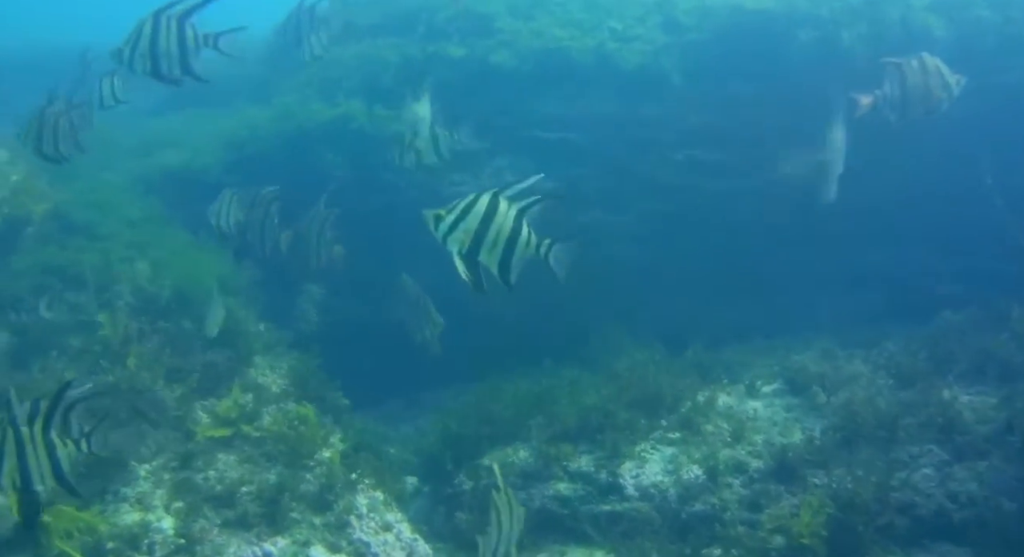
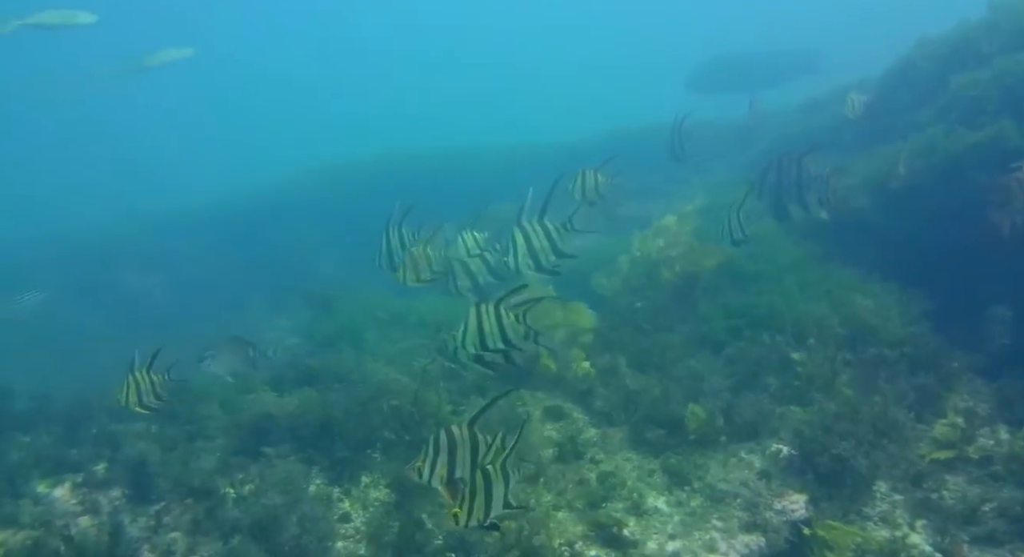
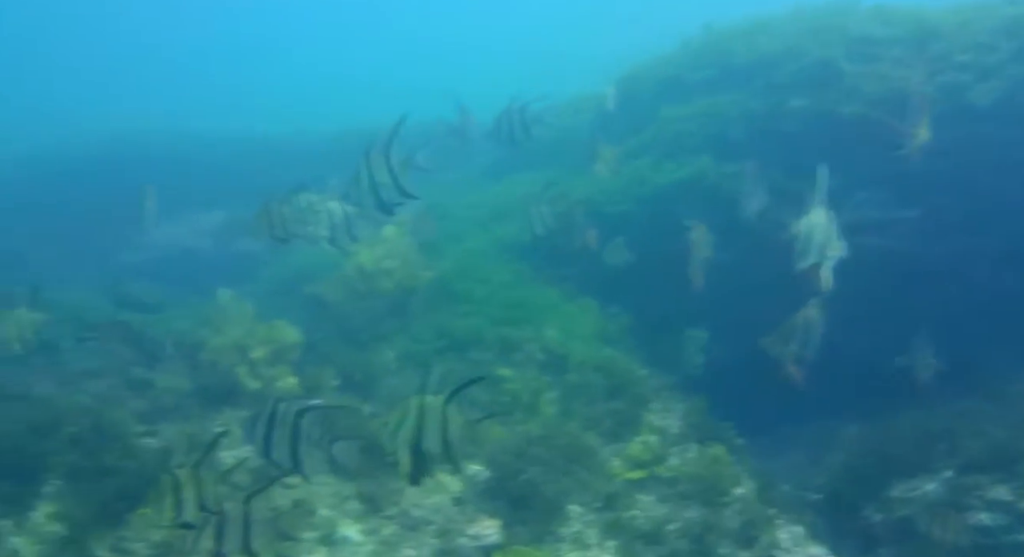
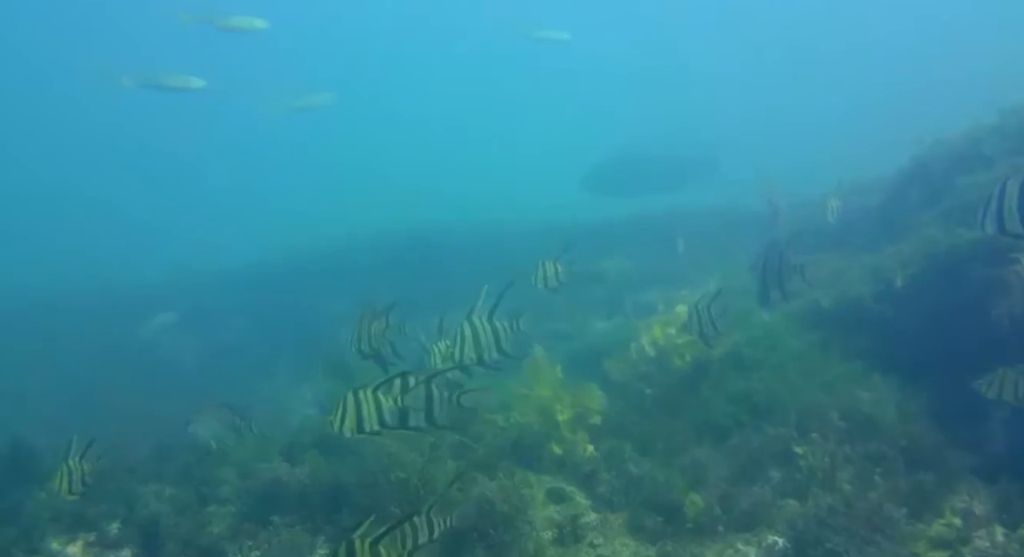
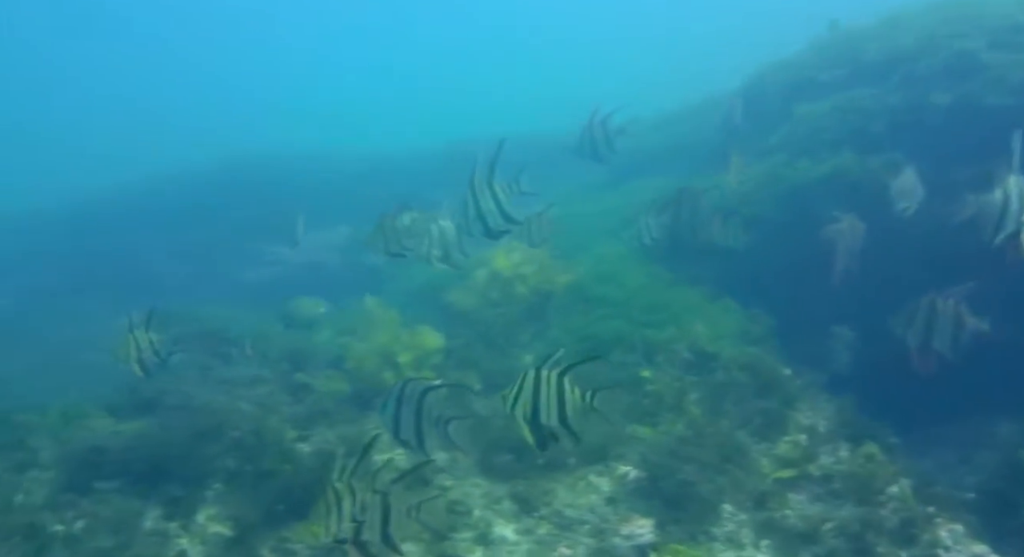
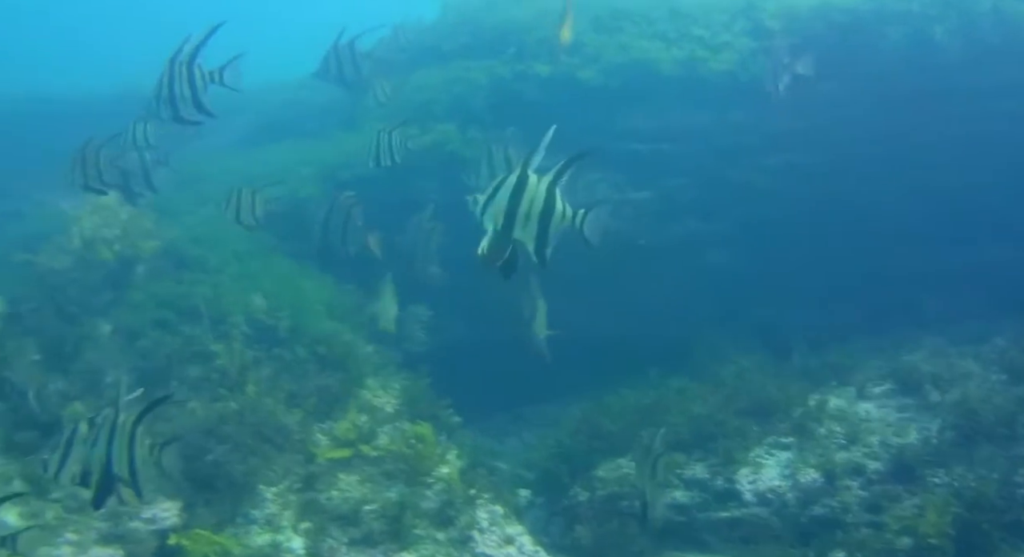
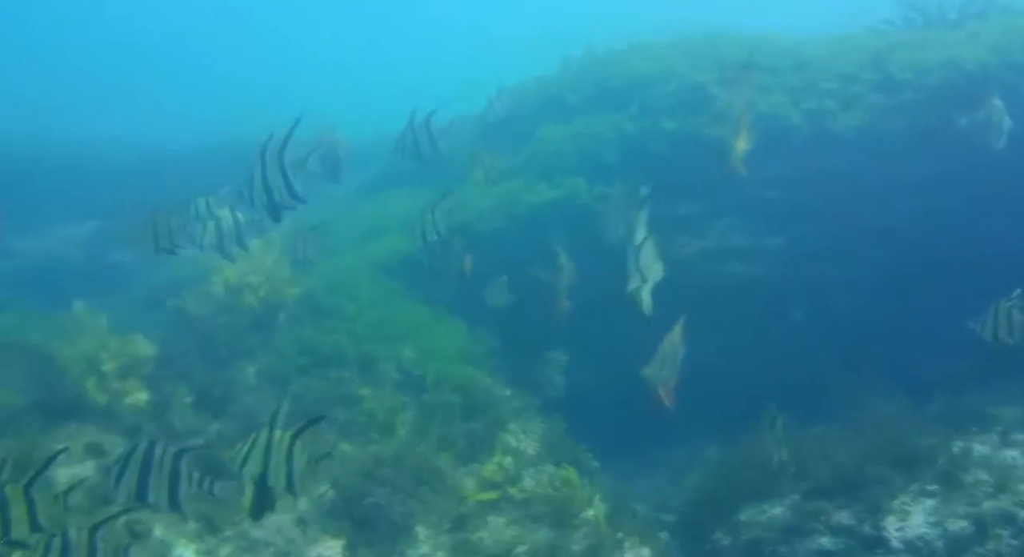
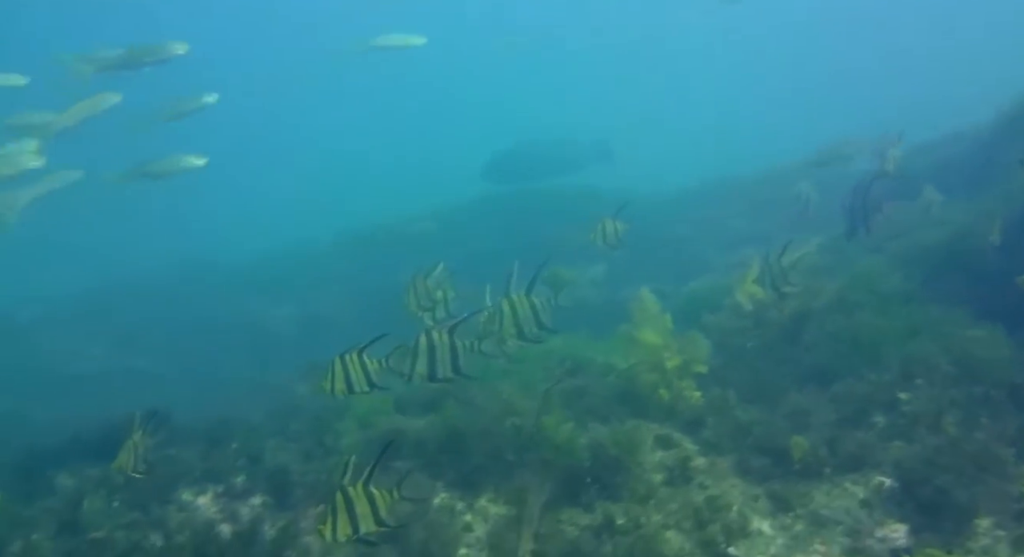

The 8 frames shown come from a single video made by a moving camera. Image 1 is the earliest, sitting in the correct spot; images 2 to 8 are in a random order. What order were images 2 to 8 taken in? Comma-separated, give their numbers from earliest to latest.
6, 7, 3, 5, 2, 4, 8
